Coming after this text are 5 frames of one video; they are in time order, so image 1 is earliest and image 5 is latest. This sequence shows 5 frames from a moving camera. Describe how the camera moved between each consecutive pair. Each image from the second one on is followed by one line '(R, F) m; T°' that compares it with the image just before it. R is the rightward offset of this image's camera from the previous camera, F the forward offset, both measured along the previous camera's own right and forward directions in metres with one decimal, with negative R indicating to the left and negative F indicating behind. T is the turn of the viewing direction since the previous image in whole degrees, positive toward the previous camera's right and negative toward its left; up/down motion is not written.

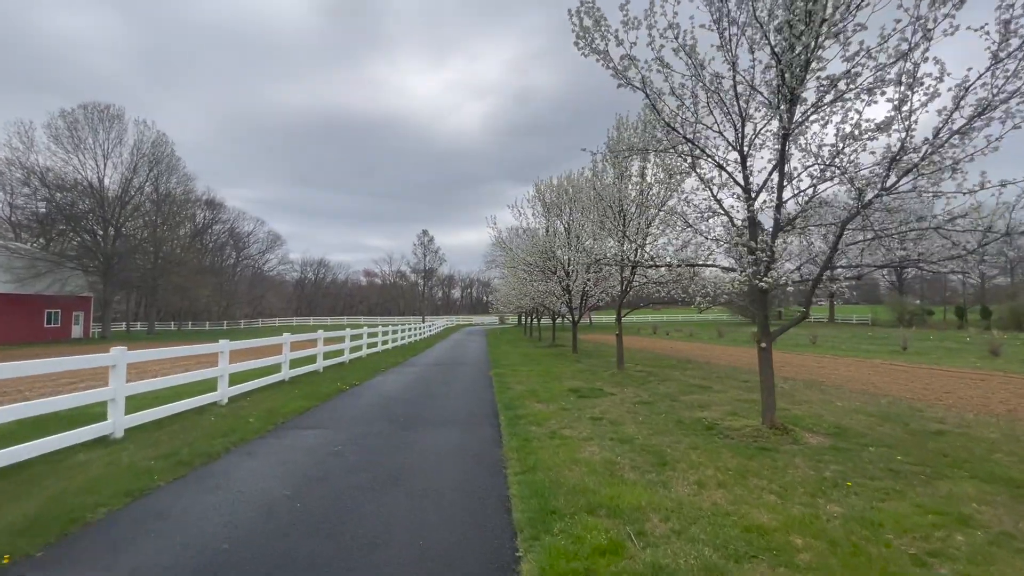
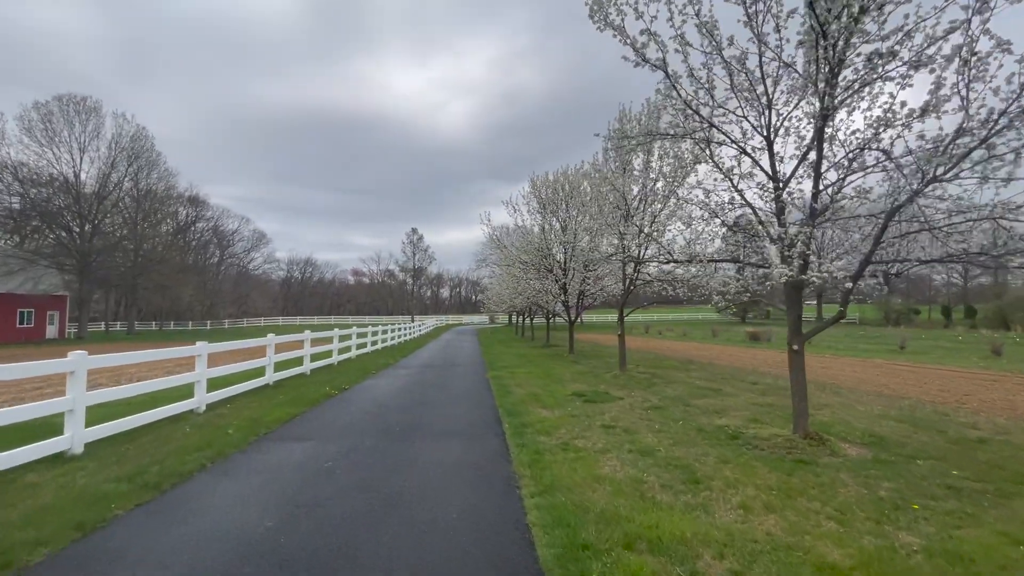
(-0.3, +0.7) m; +1°
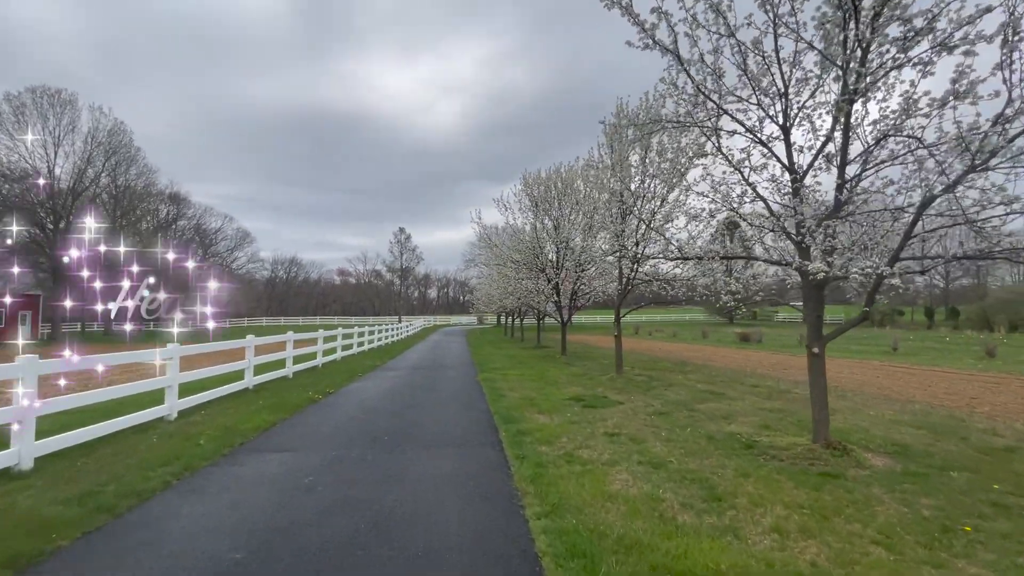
(-0.2, +0.5) m; +1°
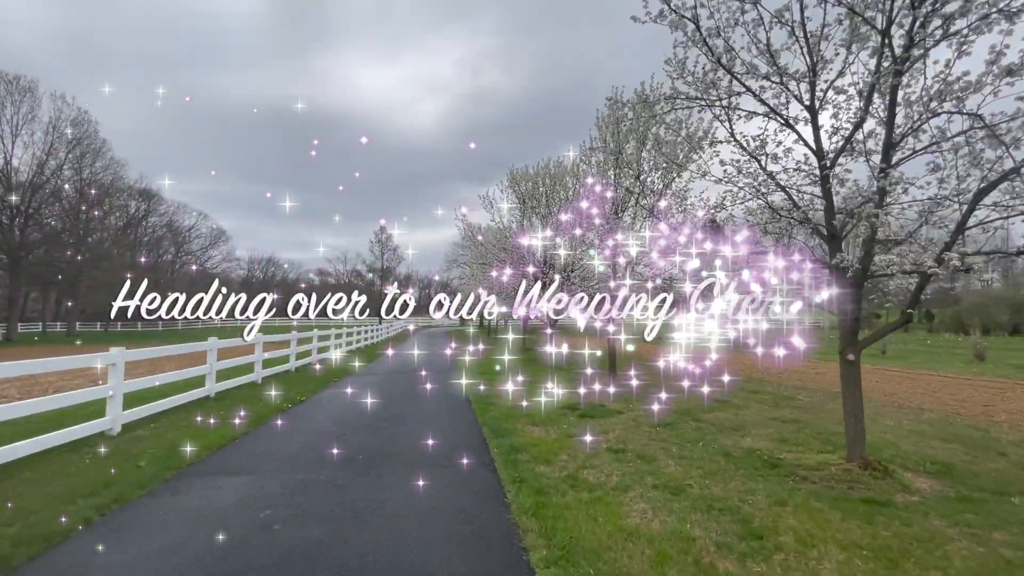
(-0.2, +0.8) m; +2°
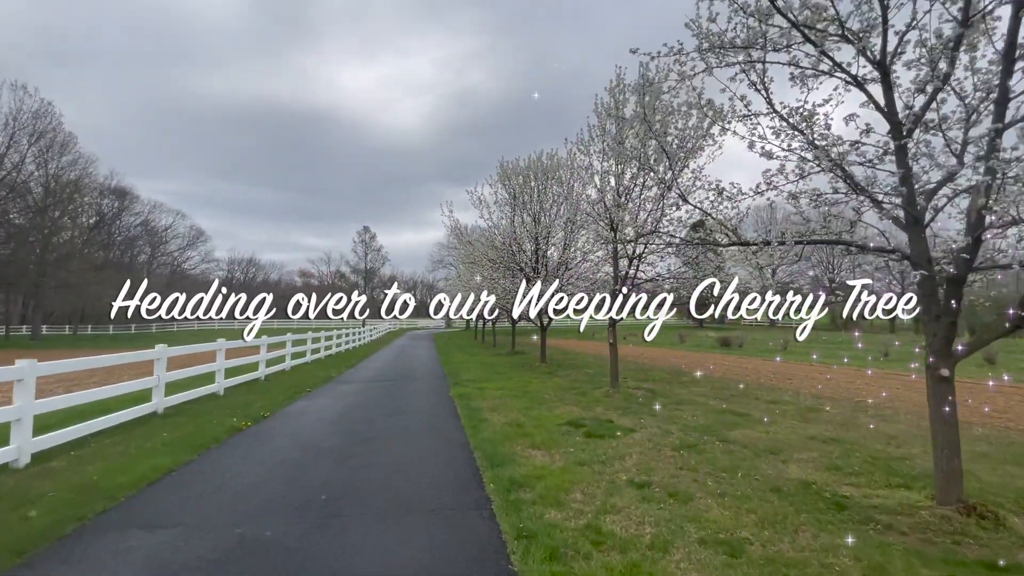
(-0.2, +1.2) m; +2°
